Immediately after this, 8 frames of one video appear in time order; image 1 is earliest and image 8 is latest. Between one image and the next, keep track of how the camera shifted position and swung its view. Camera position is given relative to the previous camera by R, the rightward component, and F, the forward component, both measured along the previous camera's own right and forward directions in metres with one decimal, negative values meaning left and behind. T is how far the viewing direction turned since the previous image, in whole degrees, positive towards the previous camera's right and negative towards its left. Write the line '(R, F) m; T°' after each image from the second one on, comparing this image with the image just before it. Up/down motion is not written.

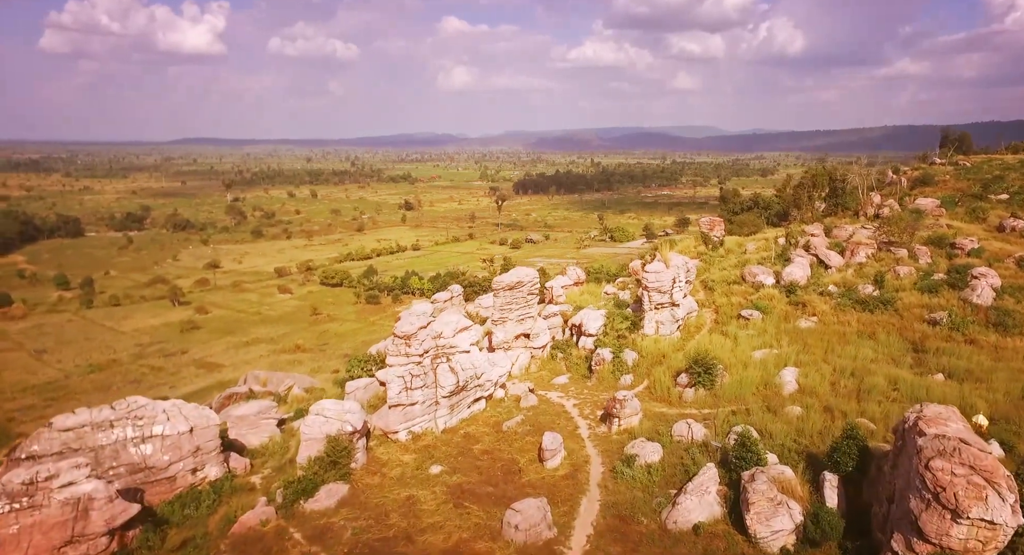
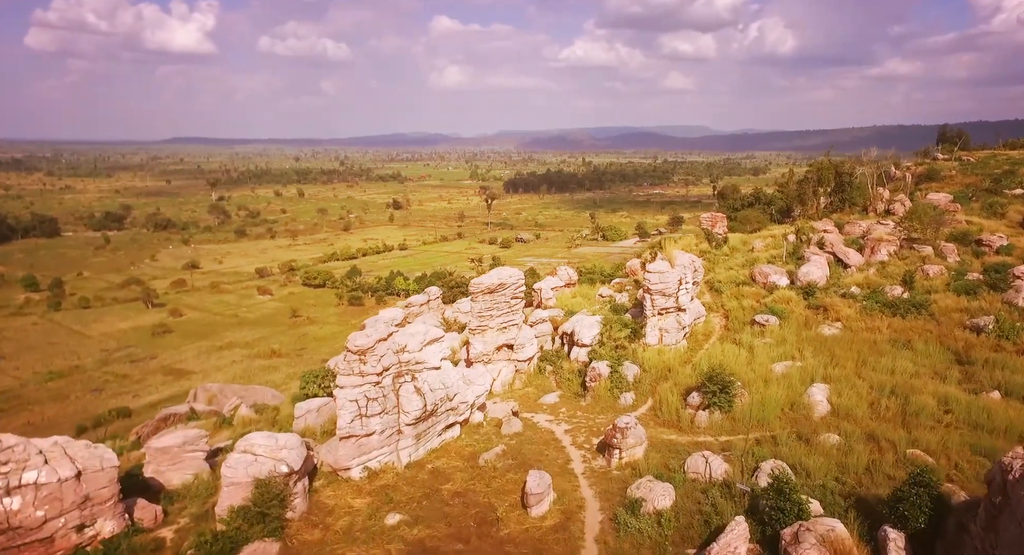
(+0.2, +2.3) m; +1°
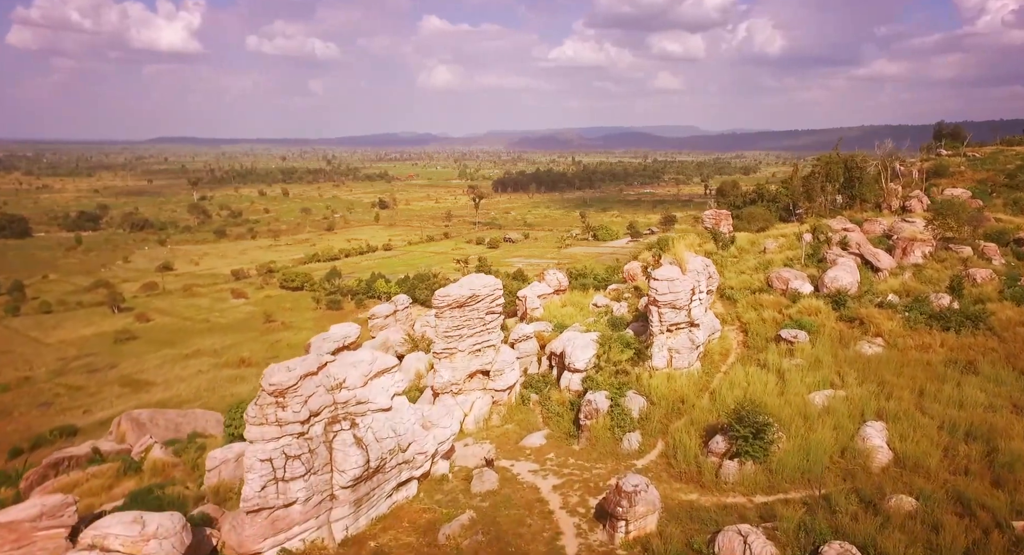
(+0.3, +2.7) m; +1°
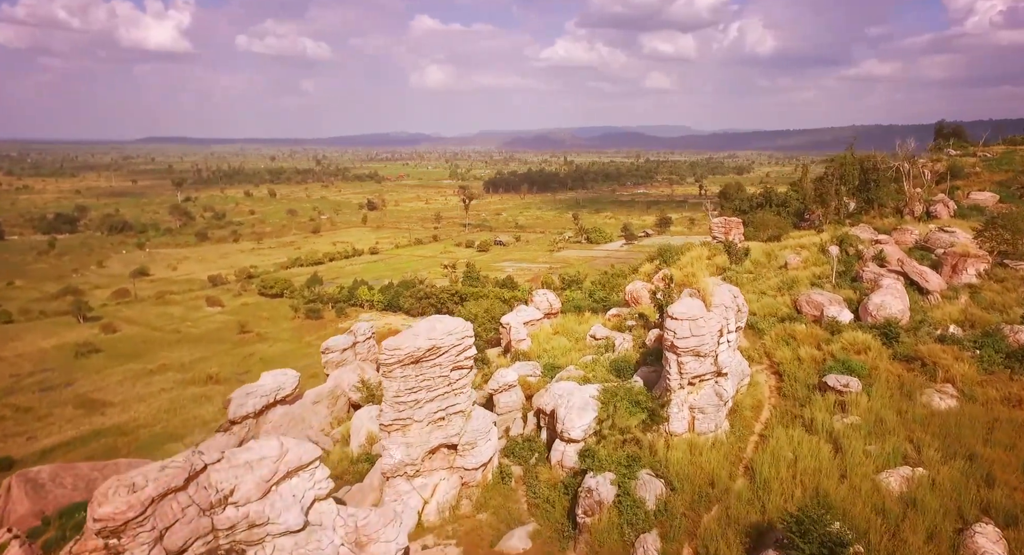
(+0.2, +2.7) m; +1°
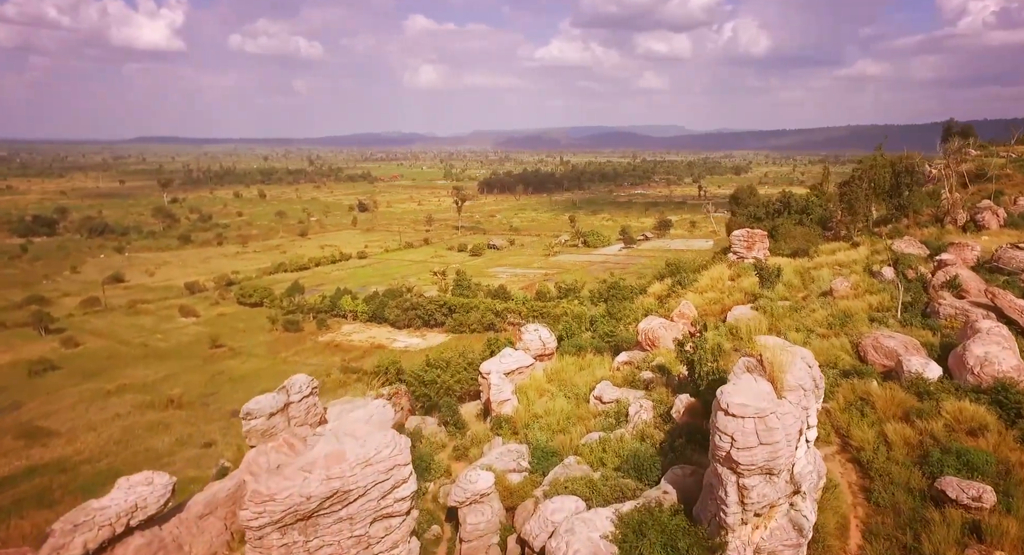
(+0.3, +3.3) m; 0°
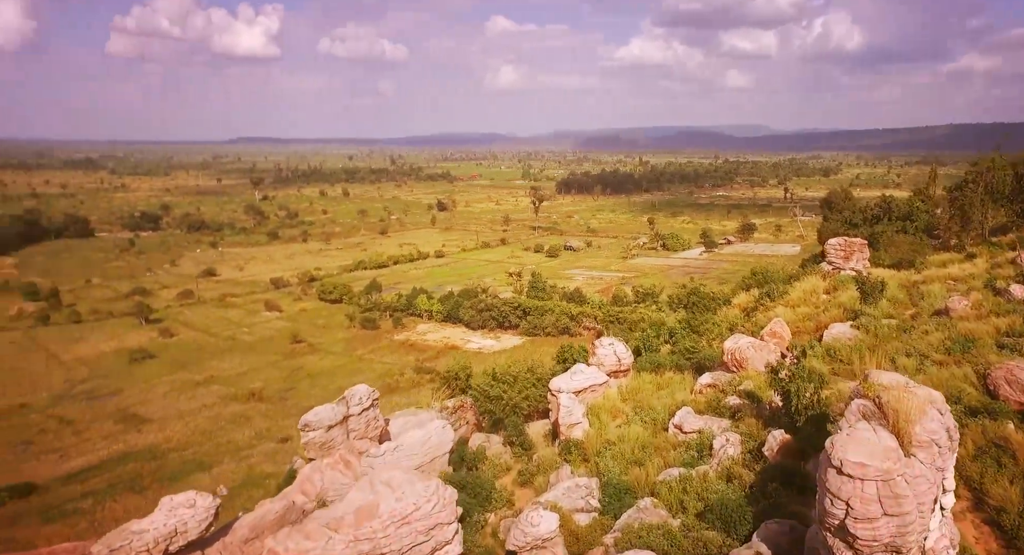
(0.0, +0.7) m; -7°
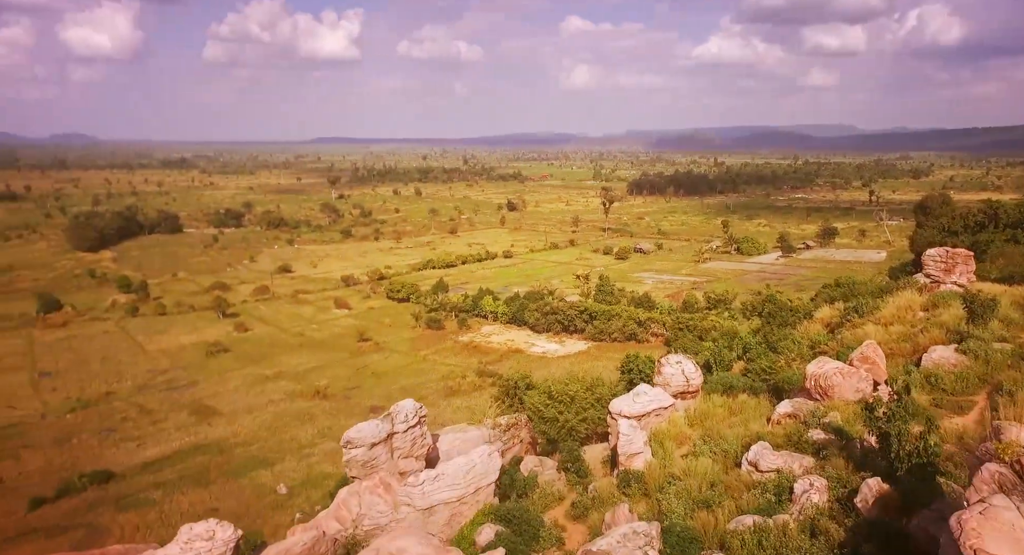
(+0.2, +0.8) m; -6°
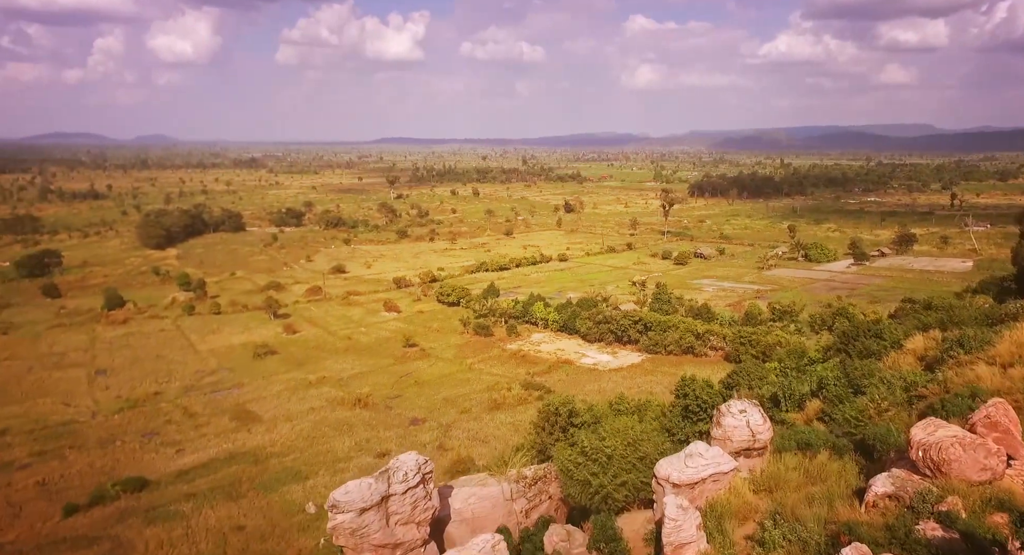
(+0.4, +1.8) m; -5°
